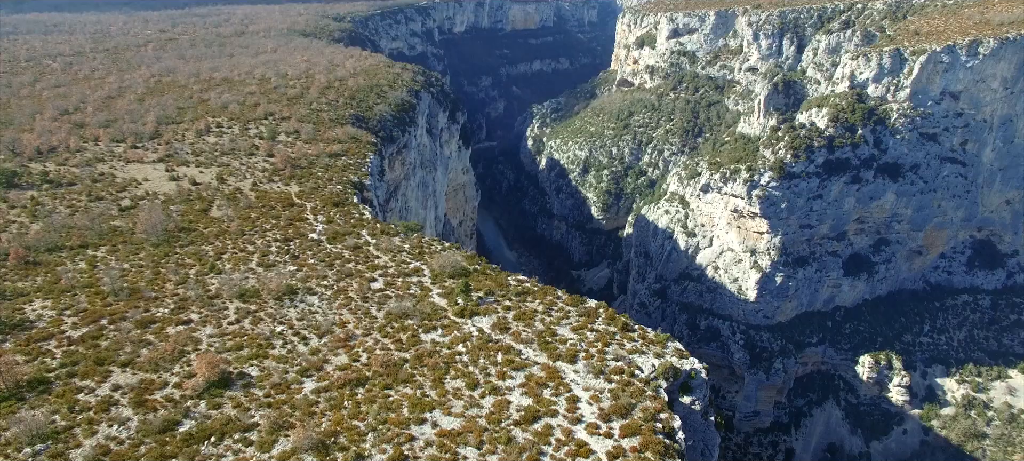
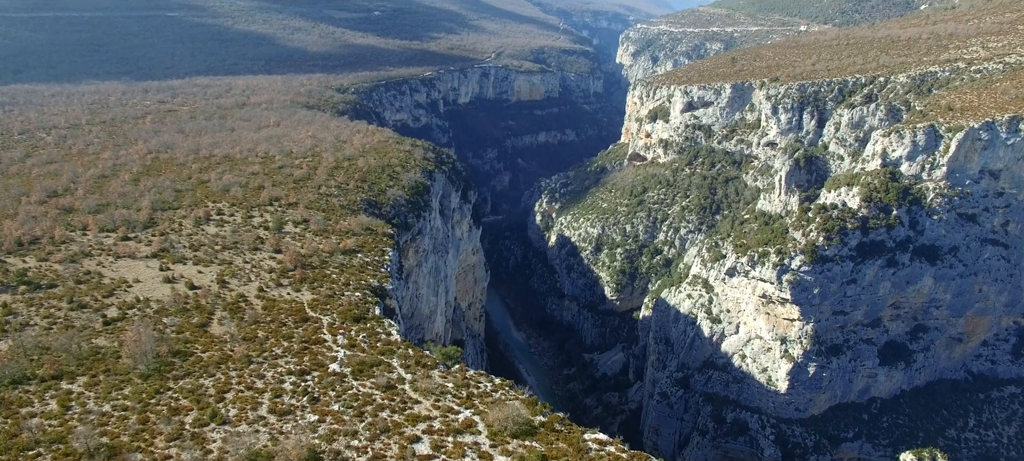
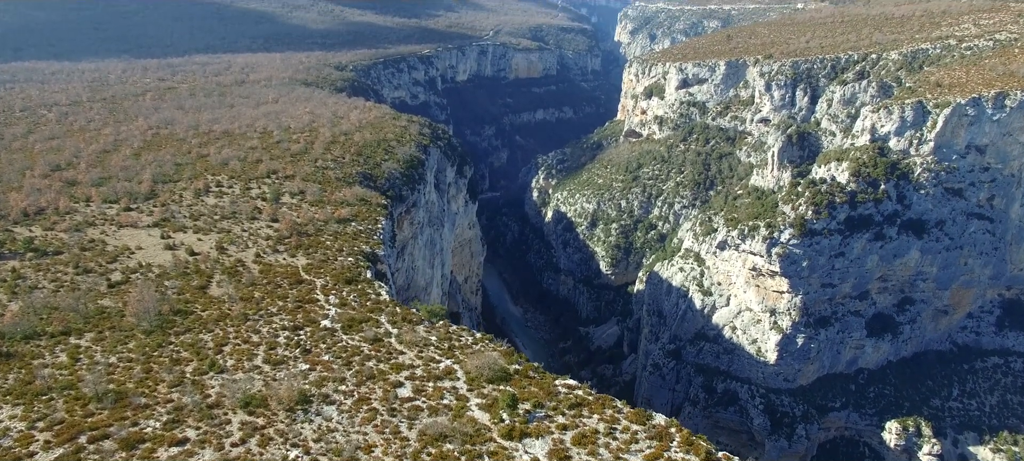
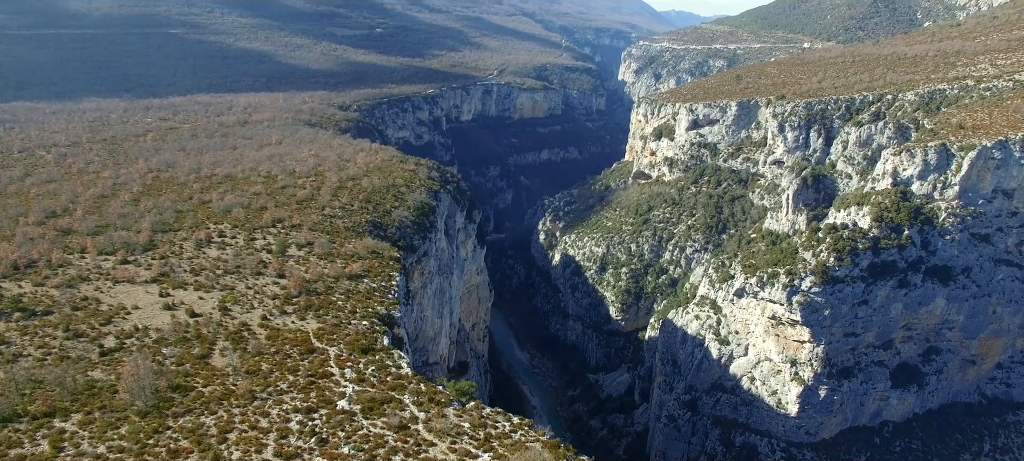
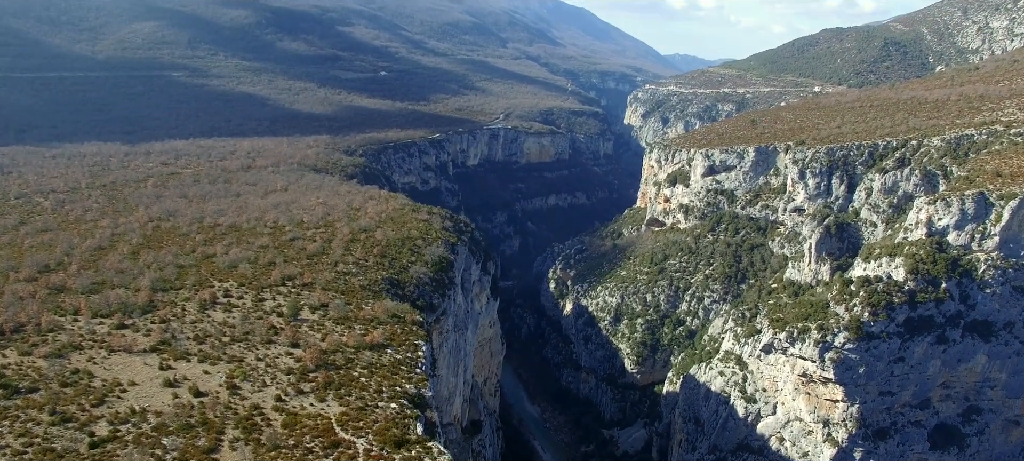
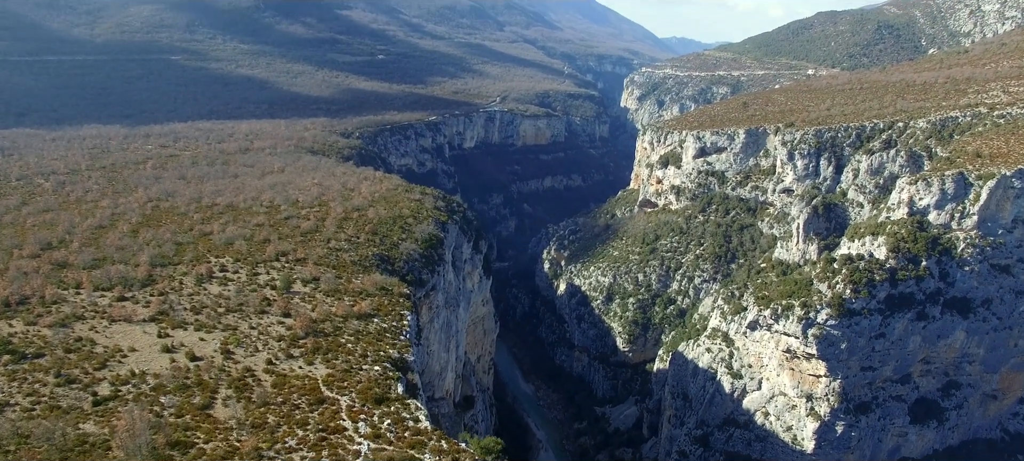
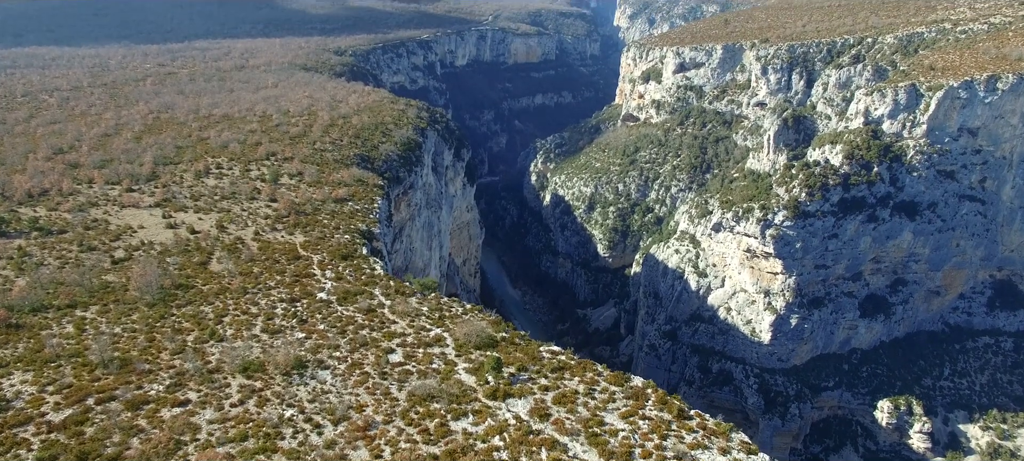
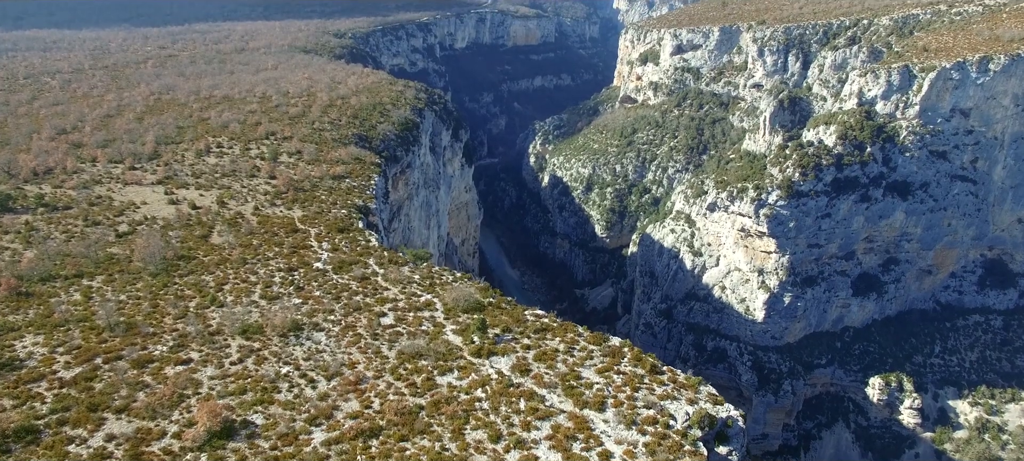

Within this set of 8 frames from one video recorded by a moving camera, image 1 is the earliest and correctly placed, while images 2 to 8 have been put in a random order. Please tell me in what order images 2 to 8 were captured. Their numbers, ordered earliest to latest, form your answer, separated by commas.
8, 7, 3, 2, 4, 6, 5
